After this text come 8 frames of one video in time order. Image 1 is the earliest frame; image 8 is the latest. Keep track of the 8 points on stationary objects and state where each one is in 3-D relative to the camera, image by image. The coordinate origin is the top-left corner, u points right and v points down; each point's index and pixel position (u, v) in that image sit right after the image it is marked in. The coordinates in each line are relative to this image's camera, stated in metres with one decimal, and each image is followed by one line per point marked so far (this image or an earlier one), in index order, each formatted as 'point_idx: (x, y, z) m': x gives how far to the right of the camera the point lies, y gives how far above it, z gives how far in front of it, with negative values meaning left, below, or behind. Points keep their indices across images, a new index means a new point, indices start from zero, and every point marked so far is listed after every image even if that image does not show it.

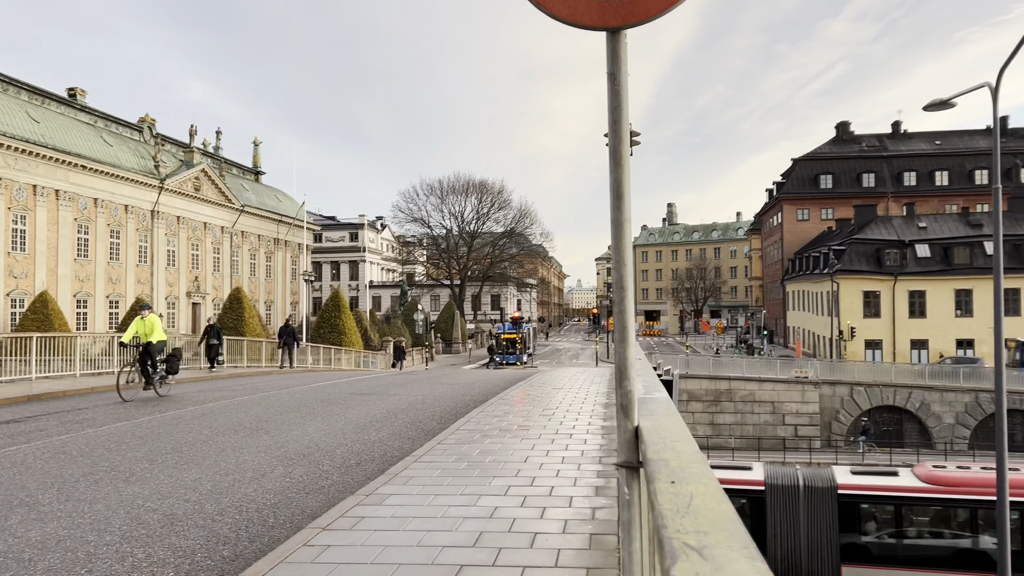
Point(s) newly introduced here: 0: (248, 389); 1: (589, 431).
0: (-6.0, -2.3, +18.1) m
1: (+0.9, -1.7, +9.7) m
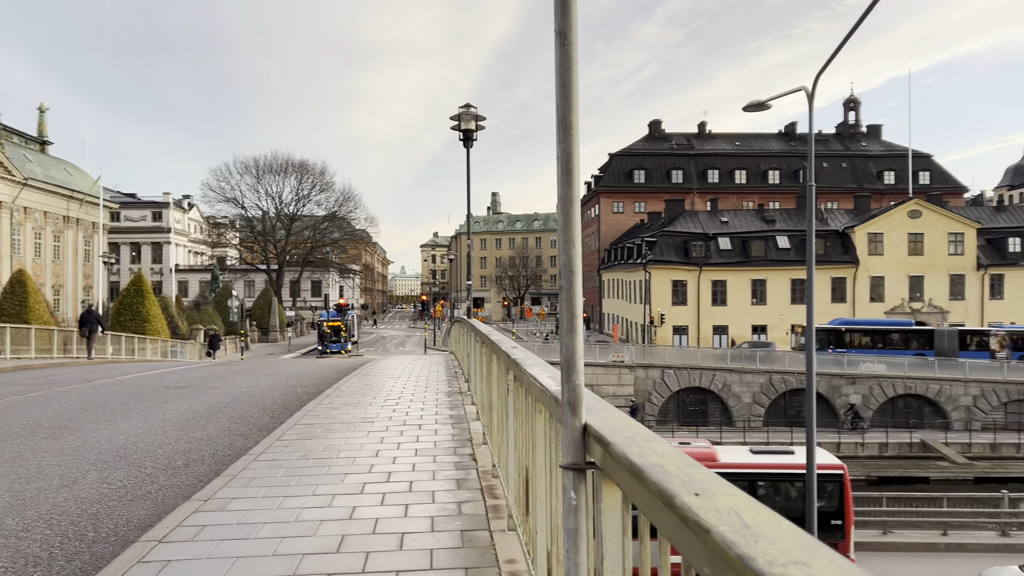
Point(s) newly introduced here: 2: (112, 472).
0: (-9.4, -1.9, +16.1) m
1: (-0.9, -1.5, +9.4) m
2: (-3.6, -1.7, +7.4) m
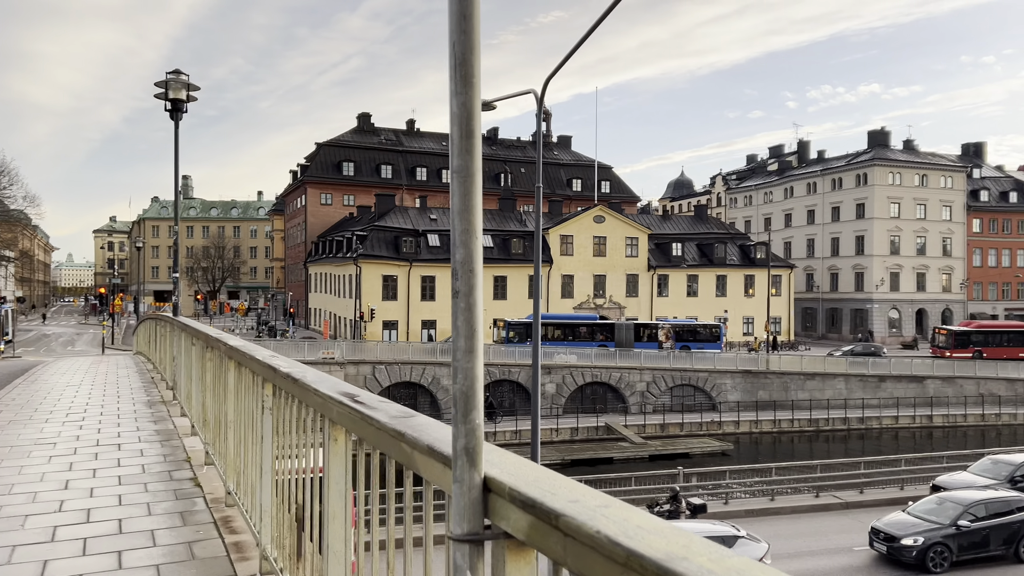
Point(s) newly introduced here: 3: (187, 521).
0: (-14.1, -1.7, +11.2) m
1: (-3.7, -1.5, +8.0) m
2: (-5.5, -1.6, +5.1) m
3: (-2.1, -1.5, +5.2) m
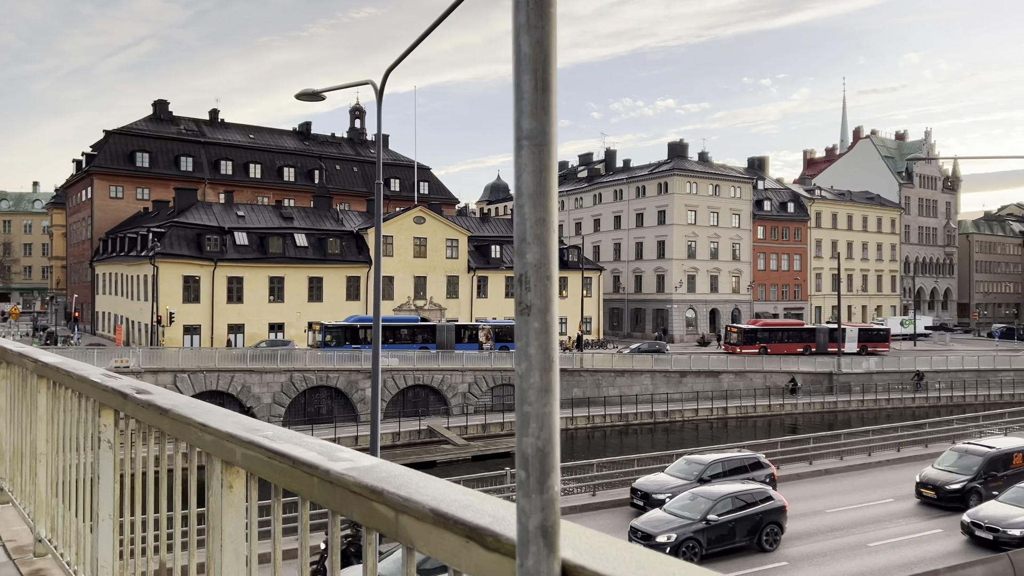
0: (-15.8, -1.7, +7.3) m
1: (-4.9, -1.5, +6.6) m
2: (-6.1, -1.6, +3.3) m
3: (-2.7, -1.5, +4.2) m
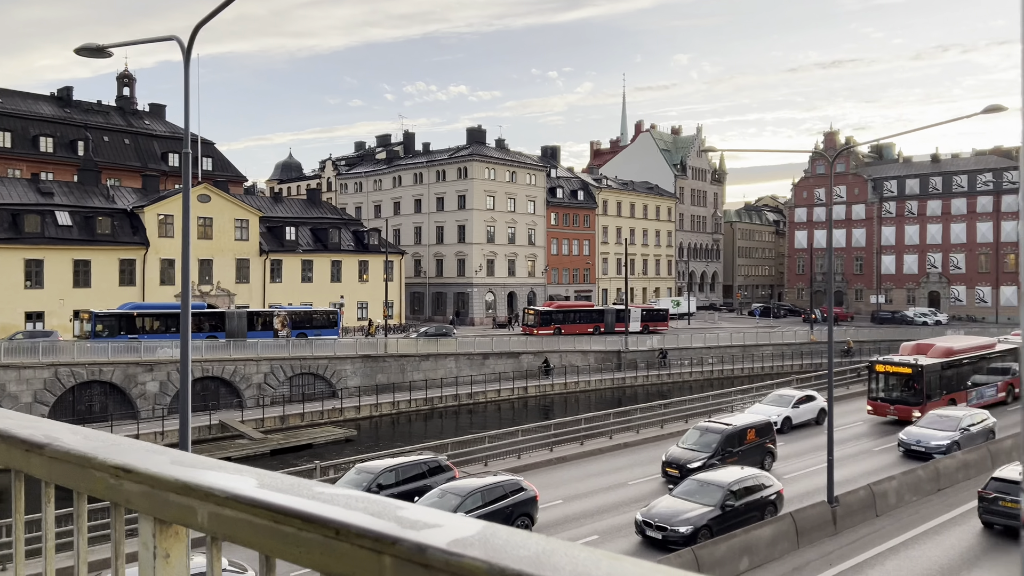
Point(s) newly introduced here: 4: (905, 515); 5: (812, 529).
0: (-16.5, -1.7, +2.7) m
1: (-5.8, -1.4, +4.7) m
2: (-6.1, -1.6, +1.3) m
3: (-3.1, -1.4, +3.0) m
4: (+9.3, -5.4, +19.3) m
5: (+6.5, -5.2, +17.6) m
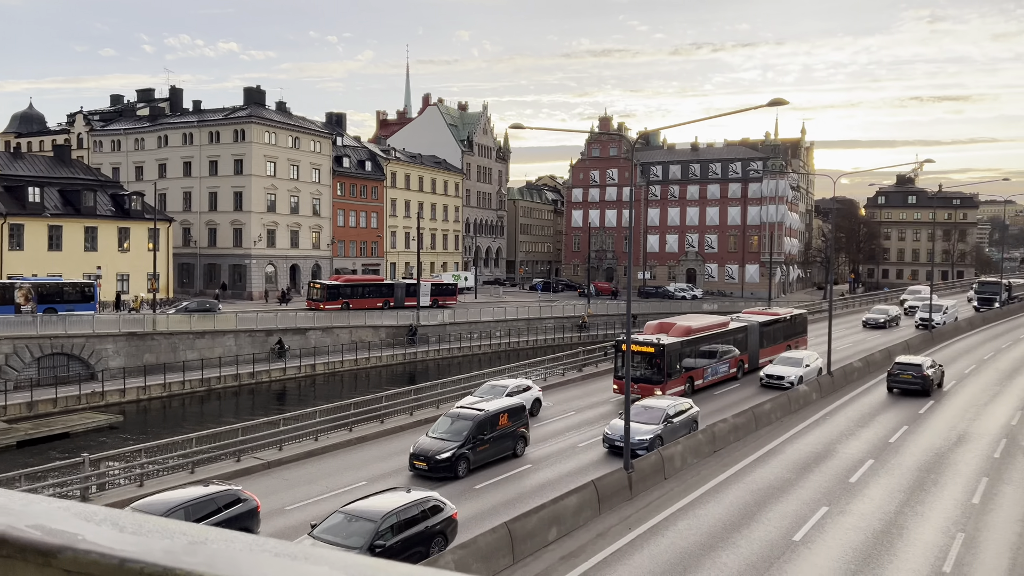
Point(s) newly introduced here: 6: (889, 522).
0: (-15.8, -1.5, -2.3) m
1: (-6.0, -1.3, +2.6) m
2: (-5.4, -1.6, -0.8) m
3: (-3.0, -1.4, +1.6) m
4: (+4.5, -4.8, +20.8) m
5: (+2.3, -4.7, +18.4) m
6: (+8.4, -5.2, +18.0) m
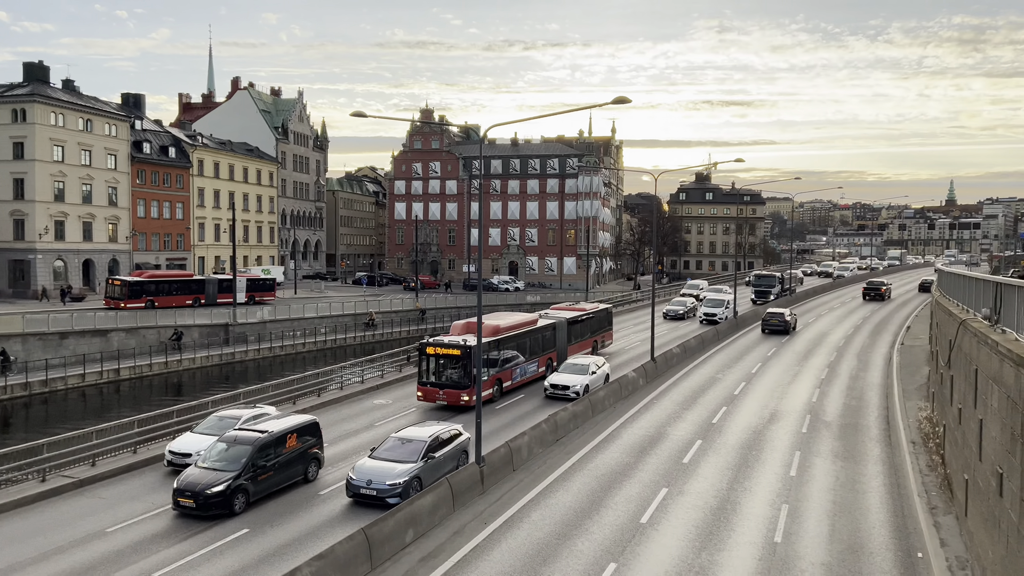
0: (-14.1, -1.8, -6.0) m
1: (-5.6, -1.3, +0.9) m
2: (-4.3, -1.7, -2.3) m
3: (-2.4, -1.4, +0.6) m
4: (+0.6, -4.7, +21.1) m
5: (-1.1, -4.5, +18.2) m
6: (+5.0, -5.0, +19.1) m
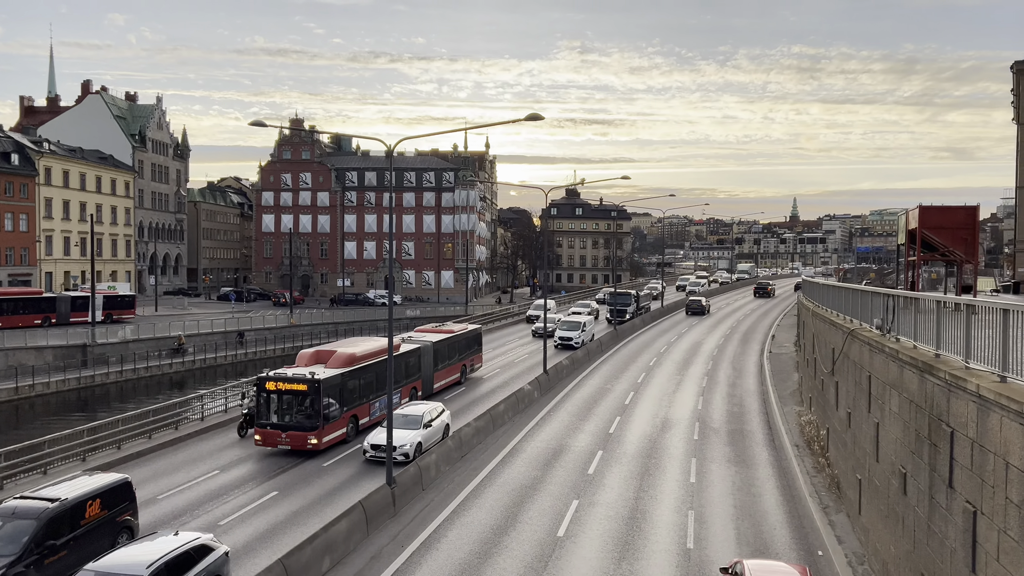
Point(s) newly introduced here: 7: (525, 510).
0: (-11.9, -1.8, -8.3) m
1: (-4.7, -1.4, -0.2) m
2: (-2.8, -1.7, -3.1) m
3: (-1.5, -1.5, +0.1) m
4: (-1.7, -5.0, +20.7) m
5: (-2.9, -4.9, +17.6) m
6: (+2.9, -5.3, +19.6) m
7: (+0.3, -5.2, +19.1) m
